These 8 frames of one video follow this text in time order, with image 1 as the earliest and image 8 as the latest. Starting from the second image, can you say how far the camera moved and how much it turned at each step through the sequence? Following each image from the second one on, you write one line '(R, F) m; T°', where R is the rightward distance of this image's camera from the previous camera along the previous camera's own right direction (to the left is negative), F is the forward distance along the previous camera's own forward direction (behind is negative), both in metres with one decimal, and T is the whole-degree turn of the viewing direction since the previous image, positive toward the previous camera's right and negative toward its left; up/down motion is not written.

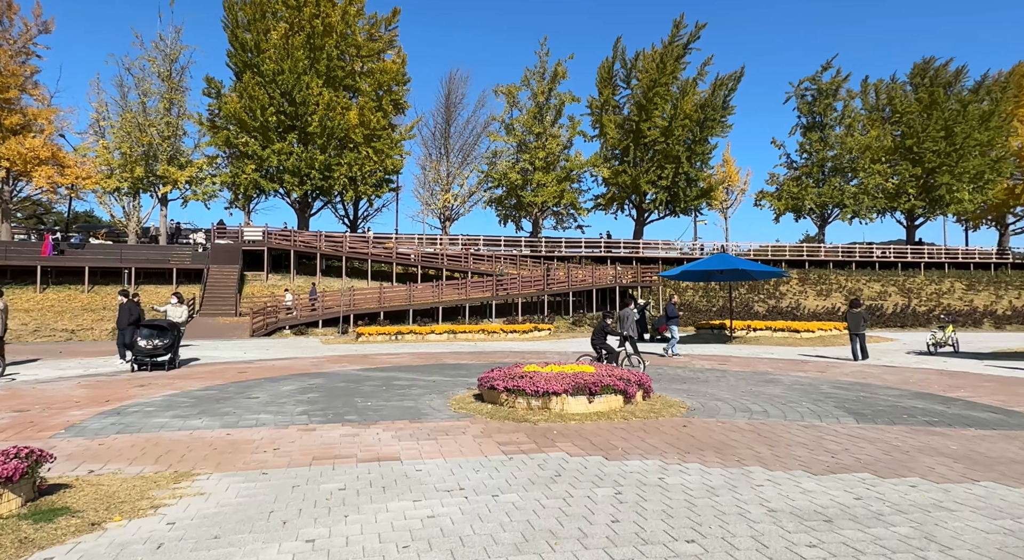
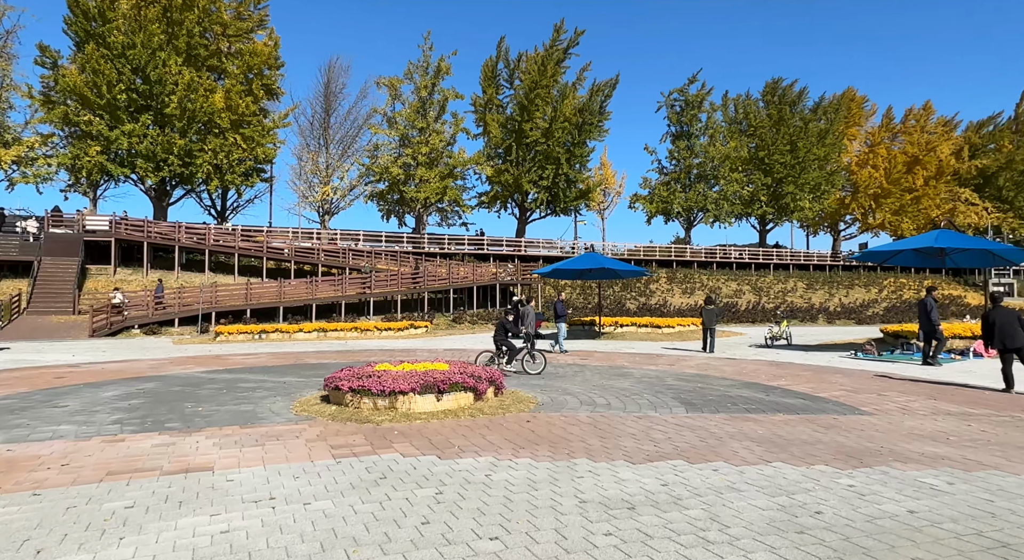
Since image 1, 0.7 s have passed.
(+0.1, -0.1) m; +10°
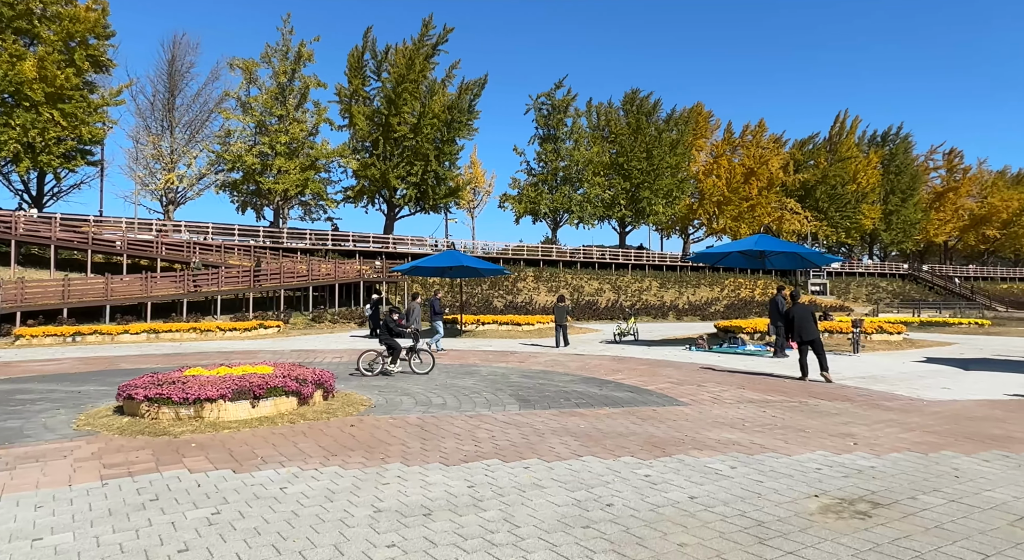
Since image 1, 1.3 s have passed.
(+0.2, 0.0) m; +12°
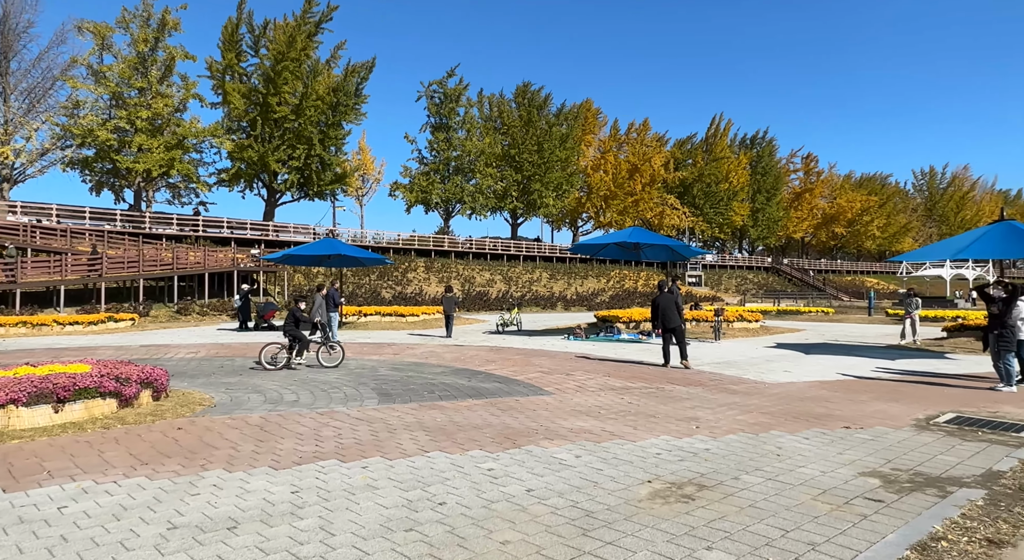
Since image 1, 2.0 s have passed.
(+0.2, +0.1) m; +10°
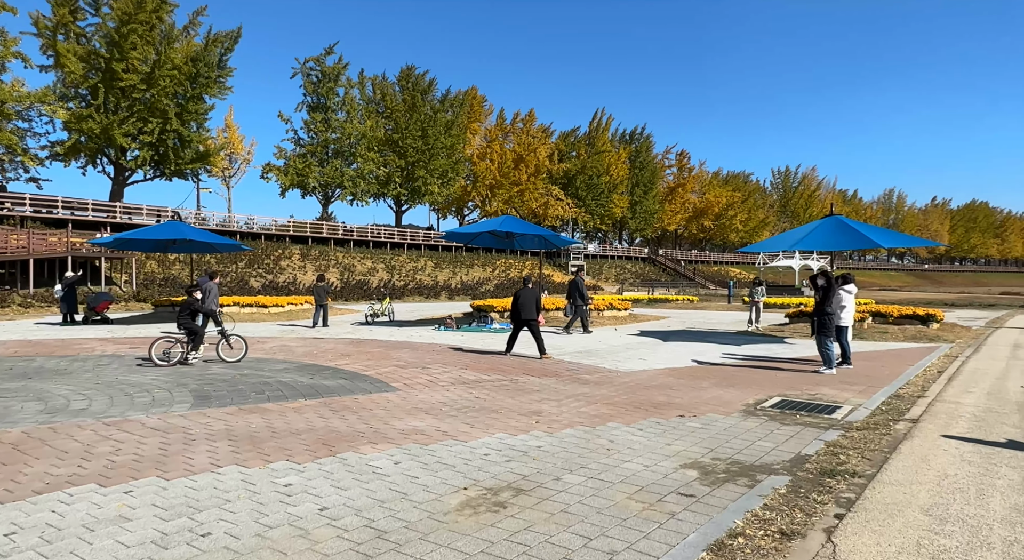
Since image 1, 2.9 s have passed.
(+0.4, +0.2) m; +10°
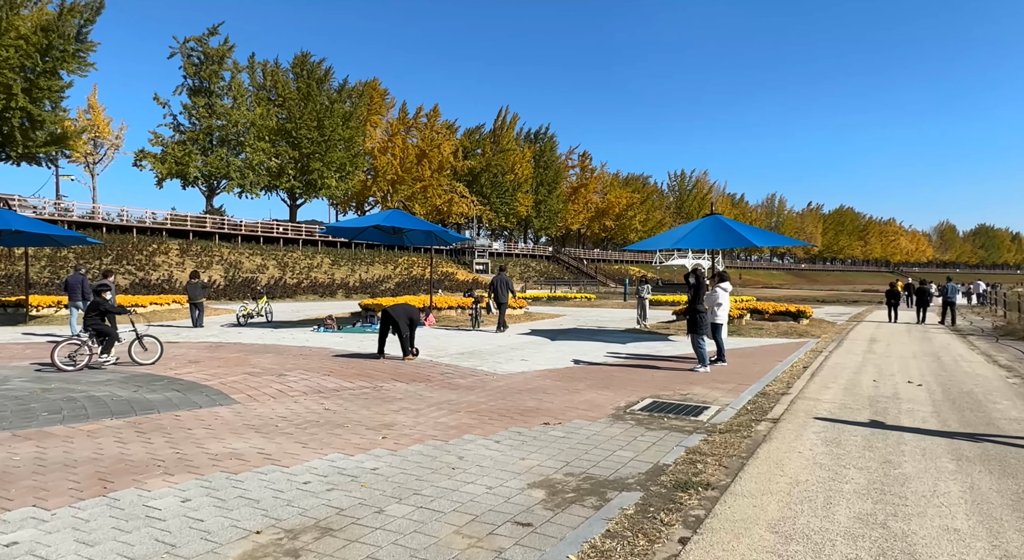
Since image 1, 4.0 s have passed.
(+0.4, +0.4) m; +9°
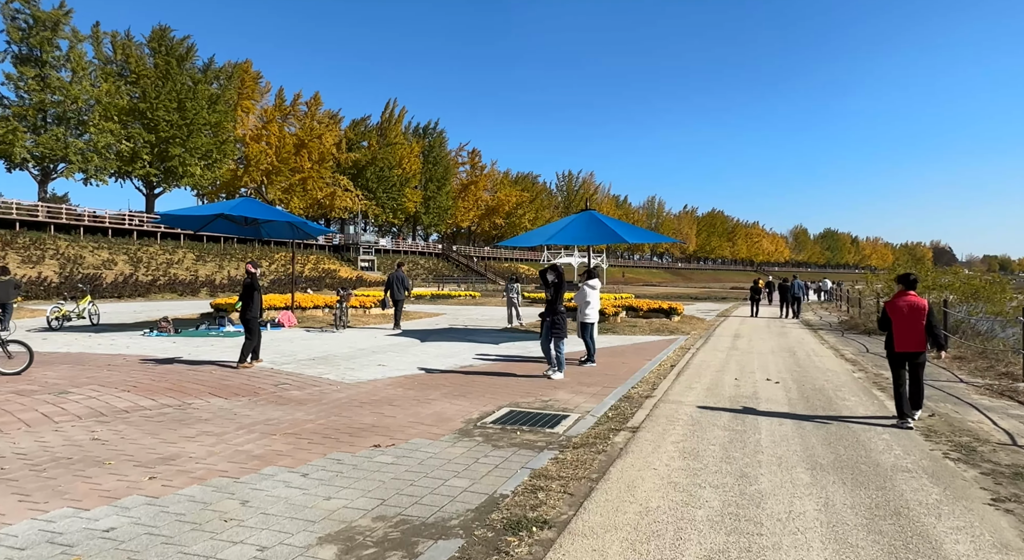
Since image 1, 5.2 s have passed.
(+0.5, +0.8) m; +10°
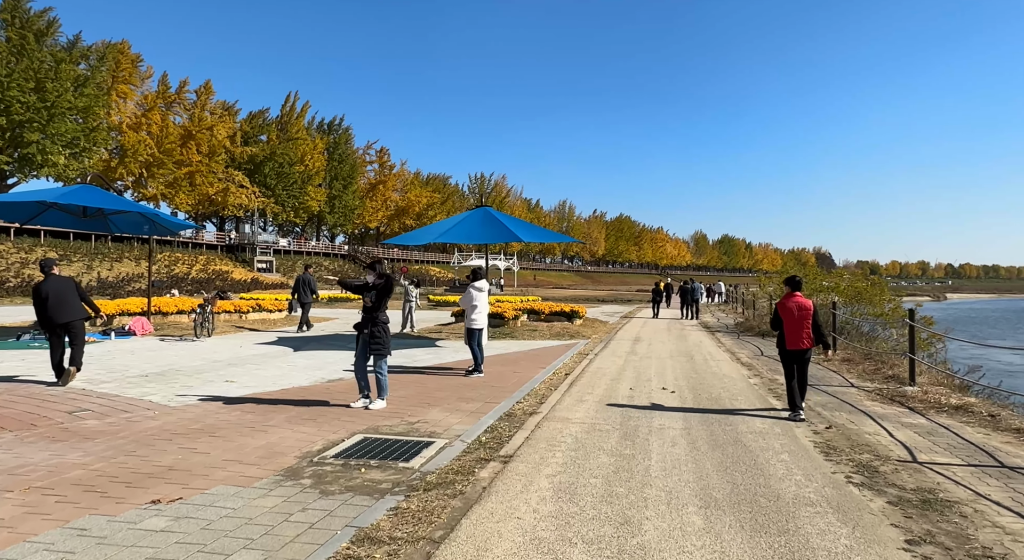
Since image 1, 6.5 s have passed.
(+0.5, +1.1) m; +8°
